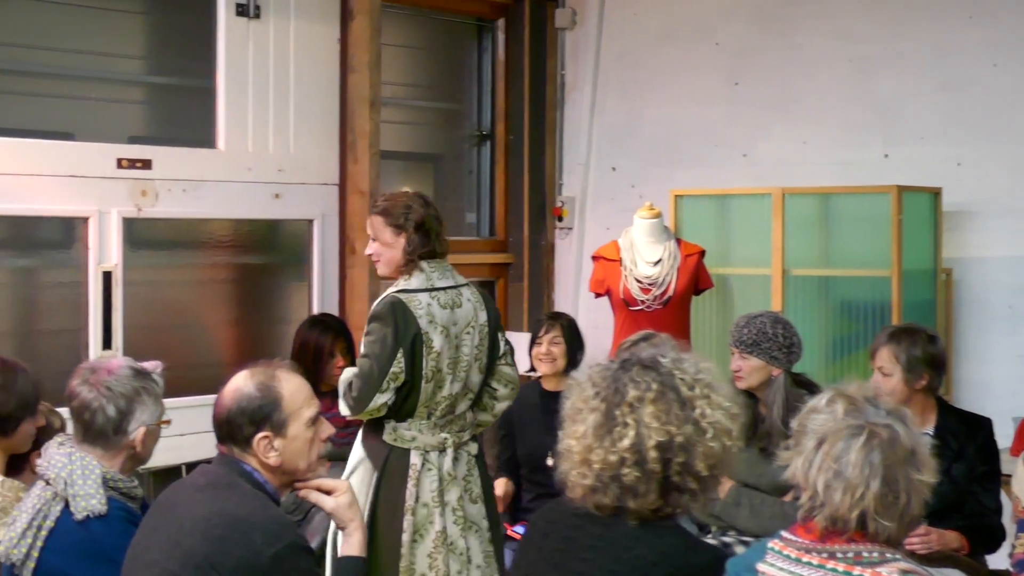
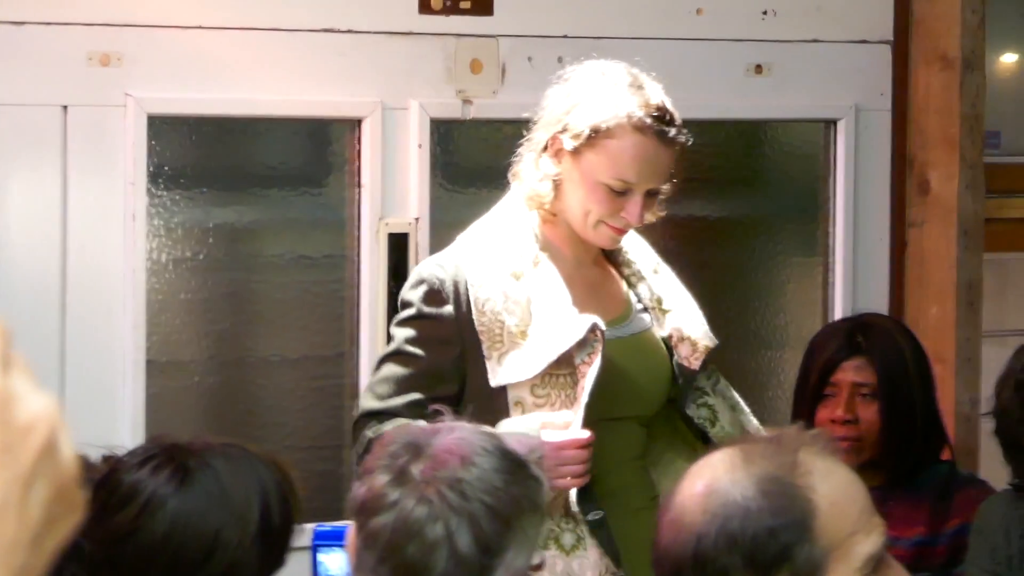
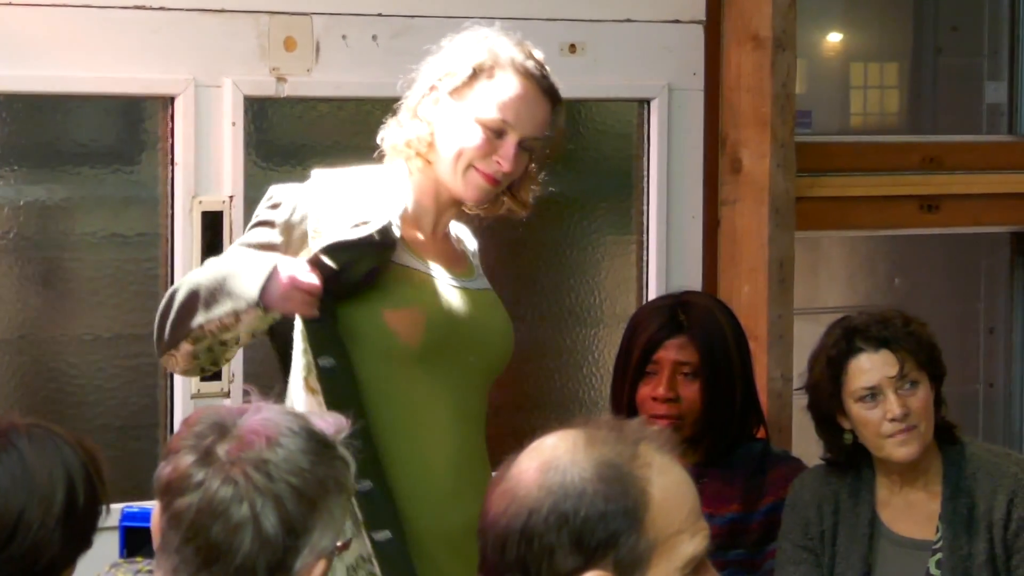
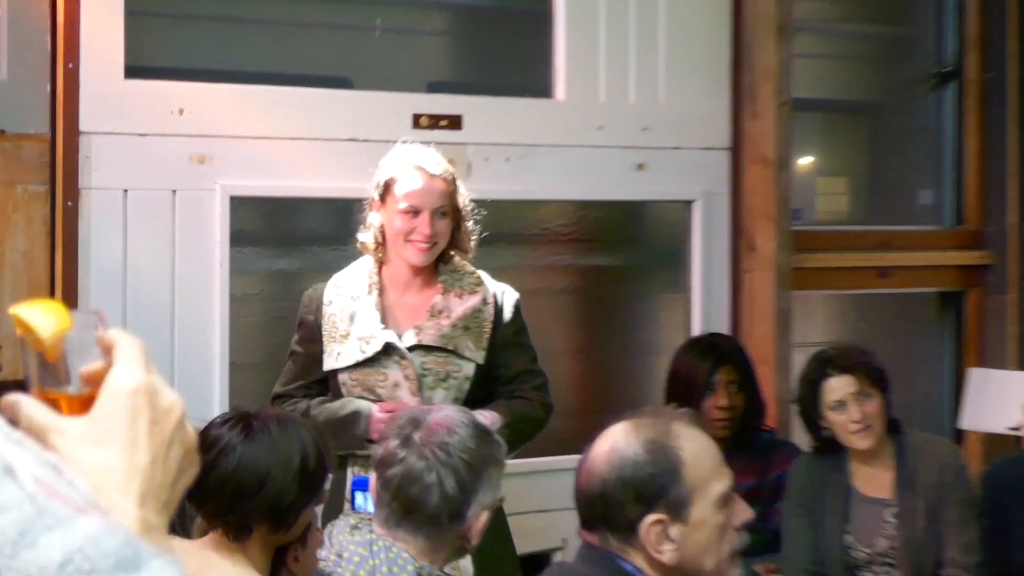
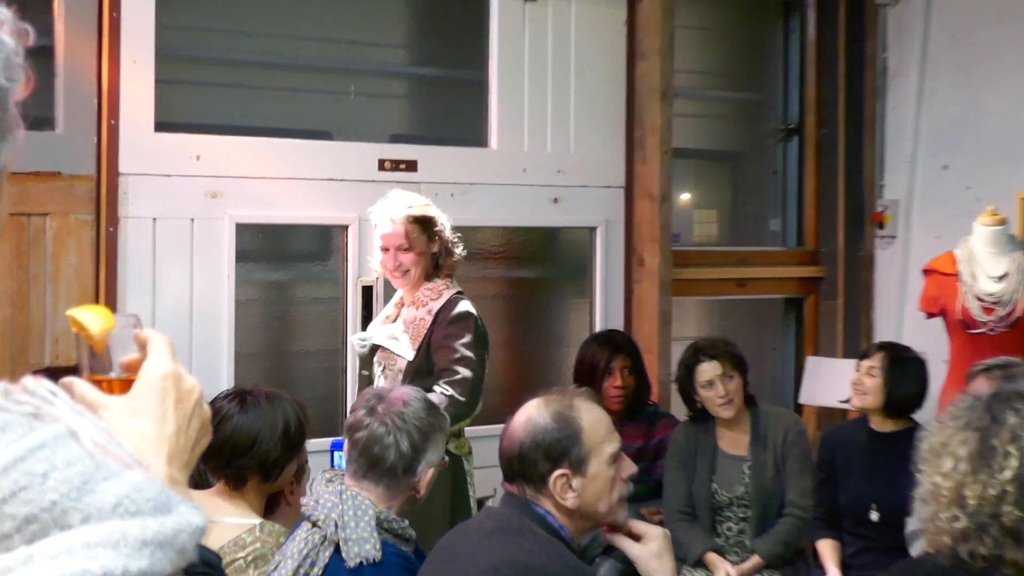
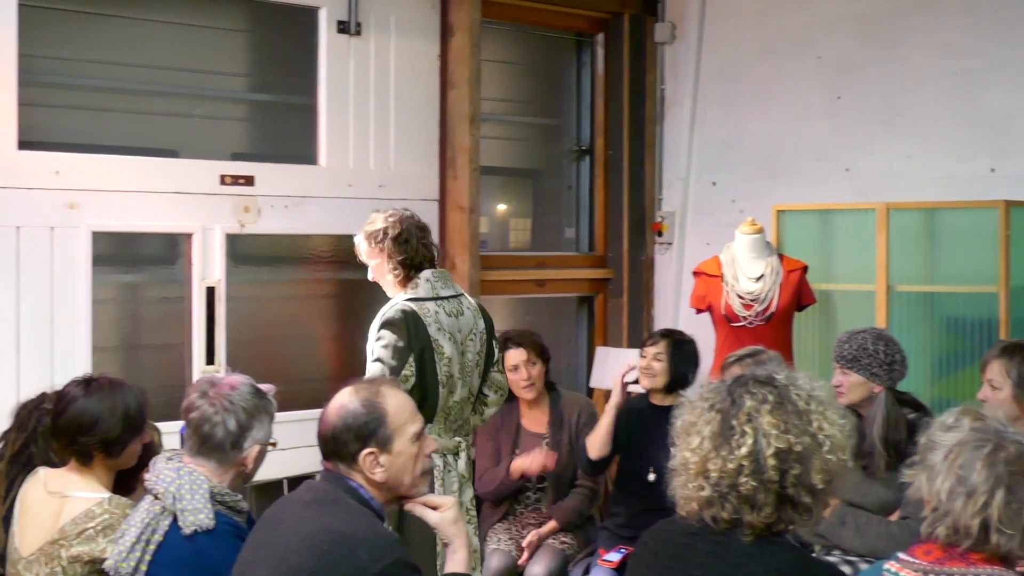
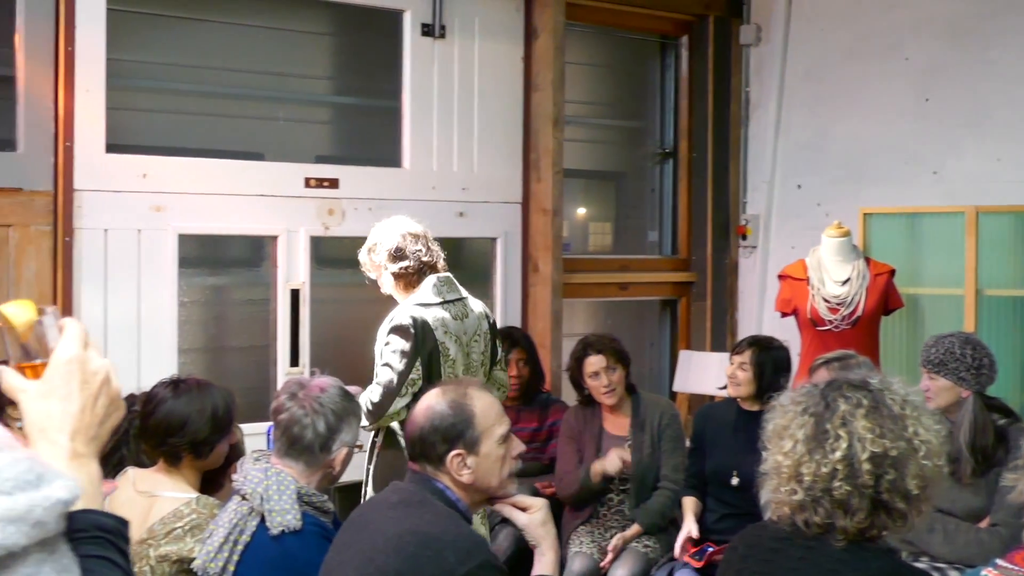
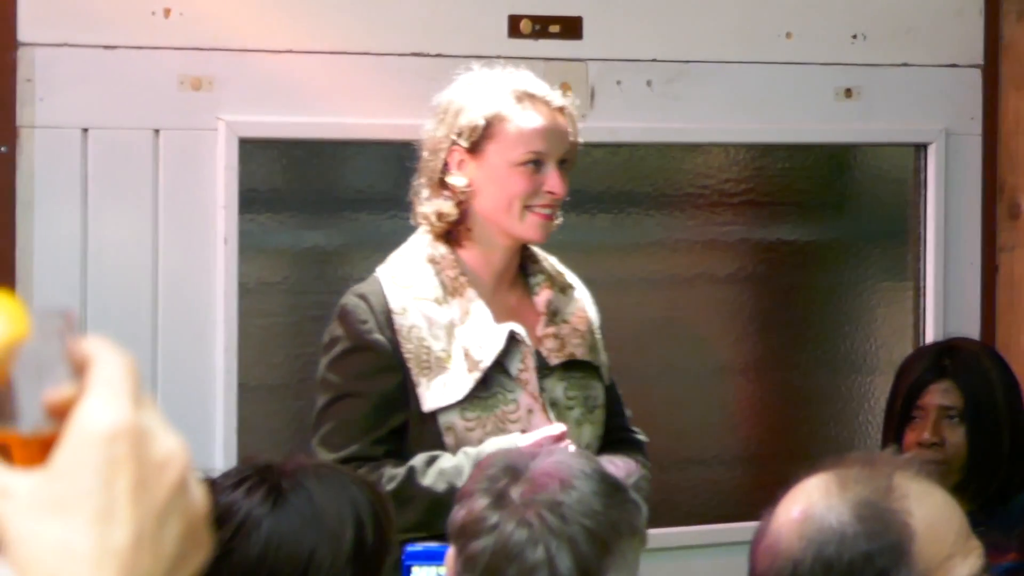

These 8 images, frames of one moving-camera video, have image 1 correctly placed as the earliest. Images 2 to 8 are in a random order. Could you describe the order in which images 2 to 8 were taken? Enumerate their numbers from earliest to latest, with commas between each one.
6, 7, 5, 4, 8, 2, 3
